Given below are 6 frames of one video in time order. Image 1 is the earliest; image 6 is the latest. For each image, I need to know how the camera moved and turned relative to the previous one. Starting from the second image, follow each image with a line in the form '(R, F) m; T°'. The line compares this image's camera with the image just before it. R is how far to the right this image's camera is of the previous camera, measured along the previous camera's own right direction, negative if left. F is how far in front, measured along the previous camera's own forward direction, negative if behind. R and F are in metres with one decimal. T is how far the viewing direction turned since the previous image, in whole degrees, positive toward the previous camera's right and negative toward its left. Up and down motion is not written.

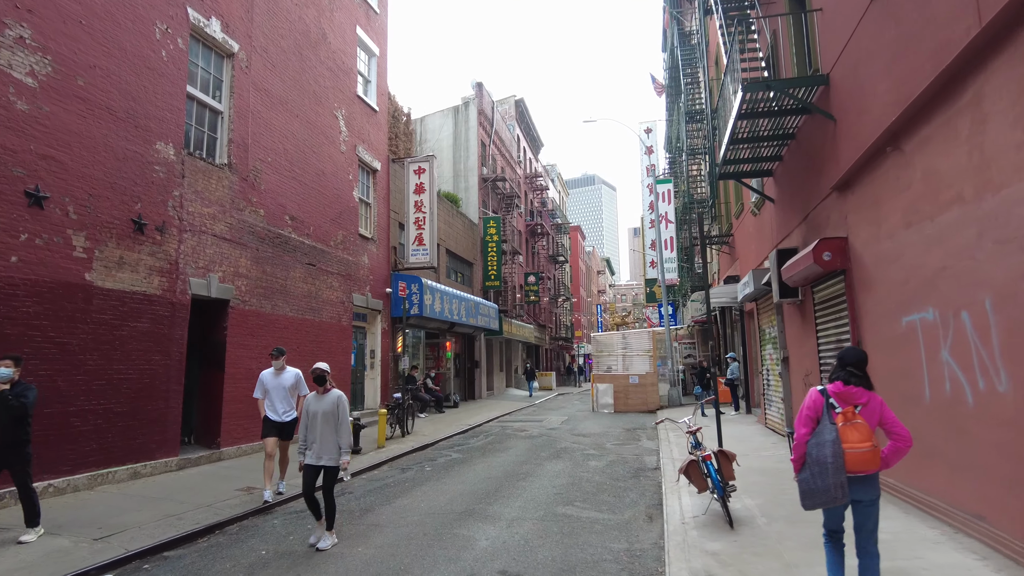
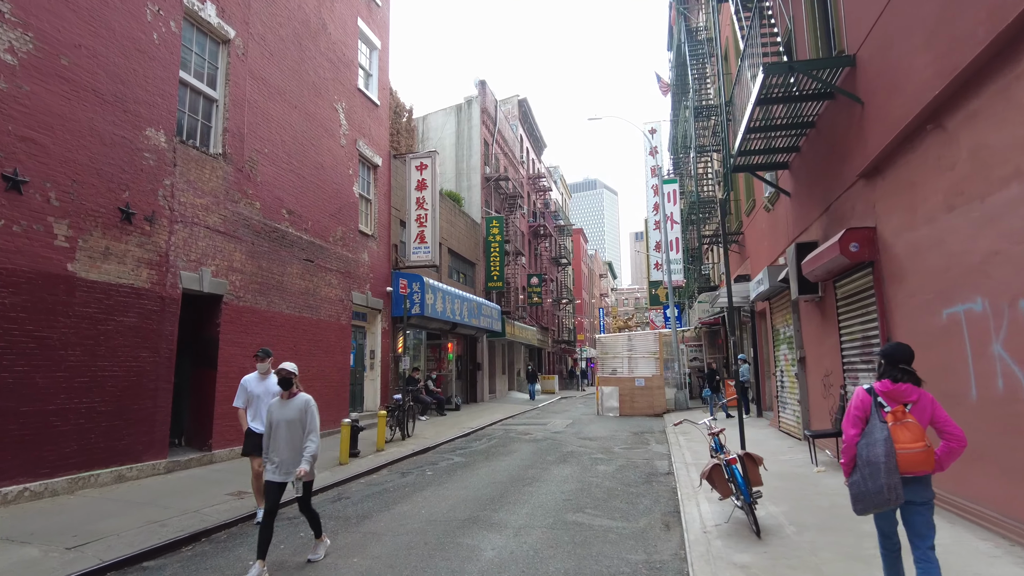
(-0.1, +0.5) m; 0°
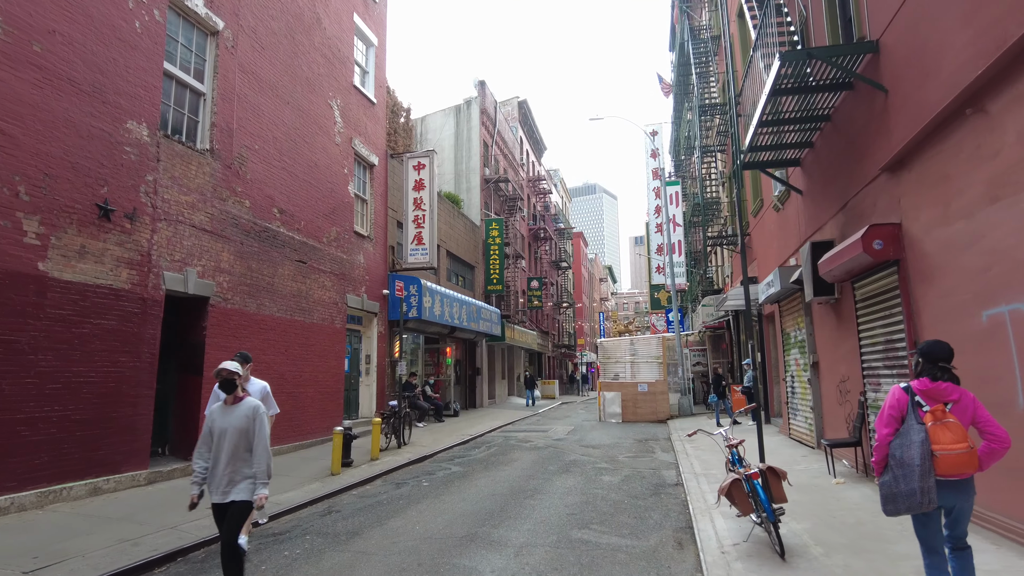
(0.0, +0.5) m; 0°
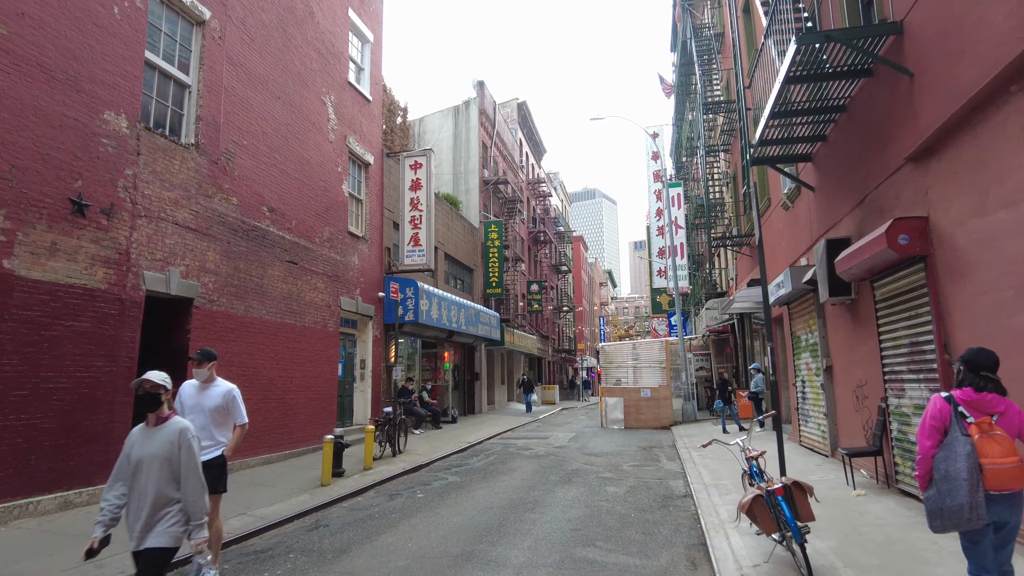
(0.0, +0.5) m; 0°
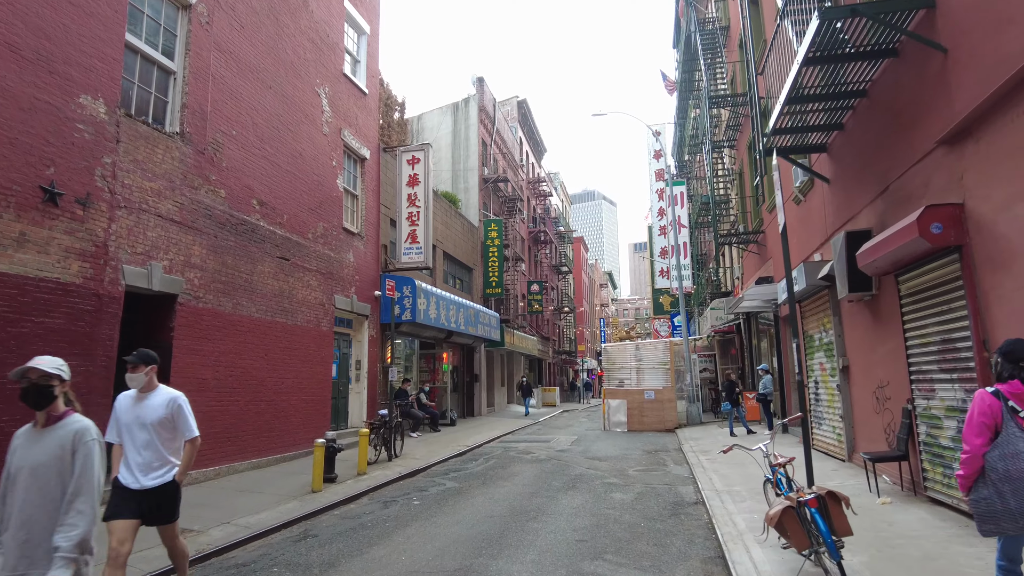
(0.0, +0.5) m; 0°
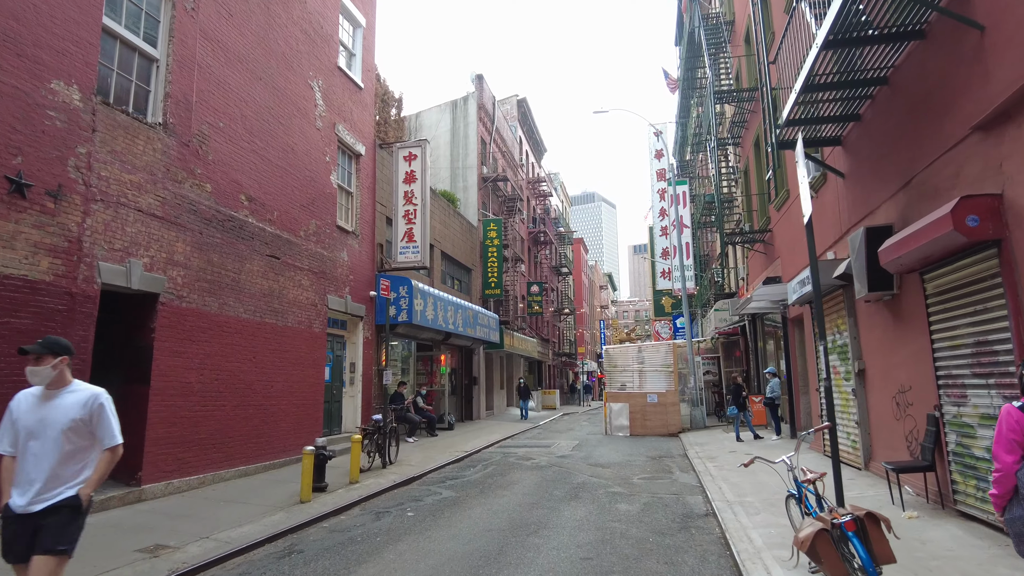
(0.0, +0.5) m; 0°
